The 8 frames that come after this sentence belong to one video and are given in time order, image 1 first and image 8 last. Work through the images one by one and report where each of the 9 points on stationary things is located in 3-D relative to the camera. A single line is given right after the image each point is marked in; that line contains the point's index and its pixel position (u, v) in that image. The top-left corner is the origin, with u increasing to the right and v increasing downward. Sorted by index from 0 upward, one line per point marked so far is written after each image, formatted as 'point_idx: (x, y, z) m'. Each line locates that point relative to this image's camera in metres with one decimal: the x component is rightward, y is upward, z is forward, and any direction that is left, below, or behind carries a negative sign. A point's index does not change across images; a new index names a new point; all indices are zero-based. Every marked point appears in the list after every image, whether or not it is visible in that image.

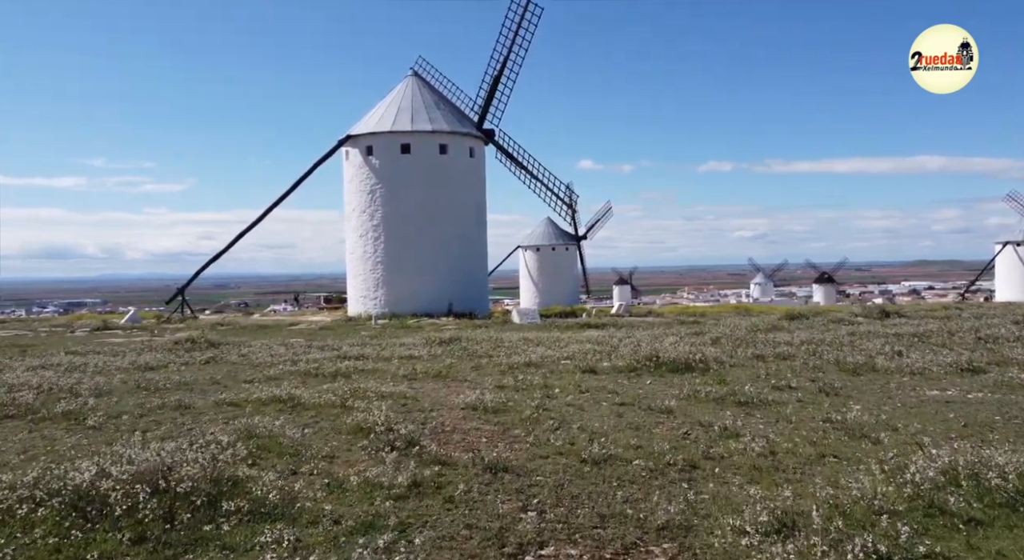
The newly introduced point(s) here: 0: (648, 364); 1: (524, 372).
0: (+2.4, -1.5, +15.3) m
1: (+0.2, -1.6, +15.1) m
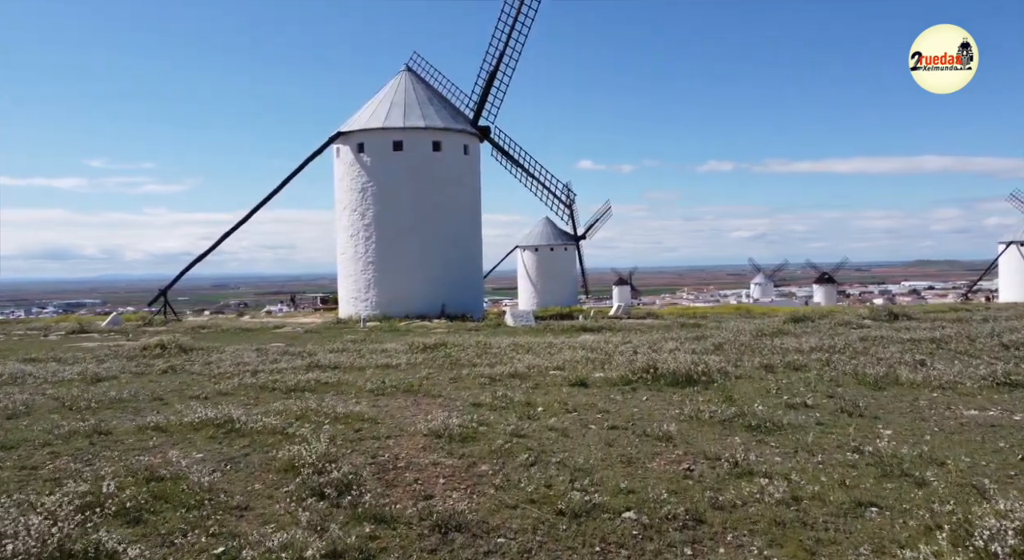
0: (+2.1, -1.5, +13.8) m
1: (-0.1, -1.6, +13.5) m
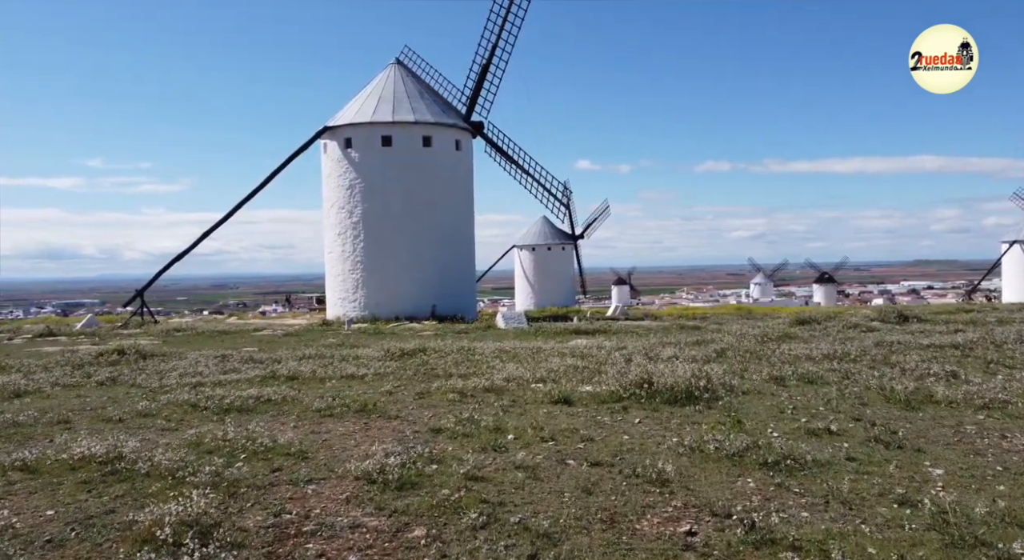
0: (+1.7, -1.5, +11.9) m
1: (-0.4, -1.7, +11.7) m
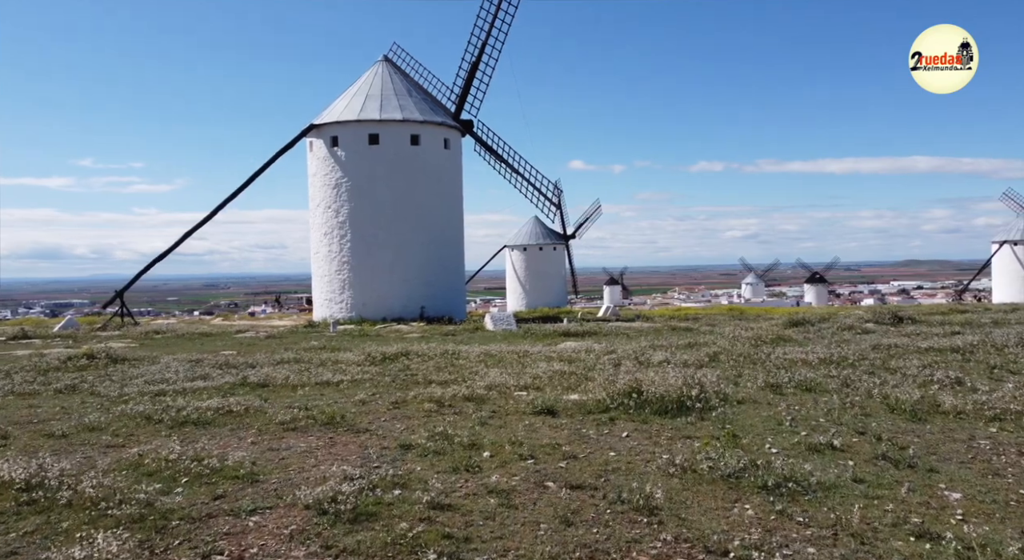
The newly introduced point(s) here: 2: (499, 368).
0: (+1.5, -1.6, +11.2) m
1: (-0.7, -1.7, +11.0) m
2: (-0.3, -1.8, +17.5) m
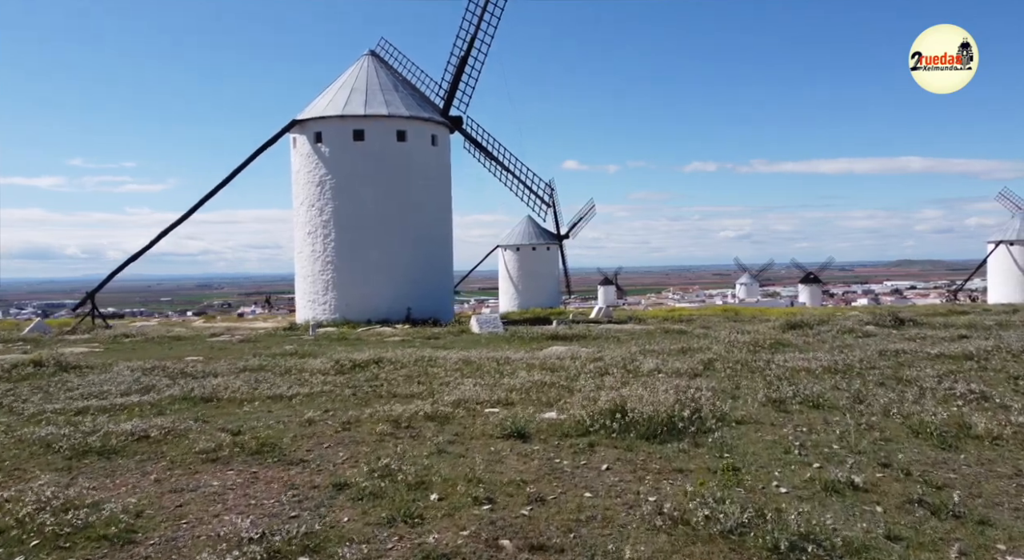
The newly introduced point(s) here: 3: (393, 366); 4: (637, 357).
0: (+1.1, -1.6, +9.7) m
1: (-1.1, -1.7, +9.5) m
2: (-0.7, -1.8, +16.0) m
3: (-2.6, -1.9, +18.7) m
4: (+2.8, -1.7, +19.5) m
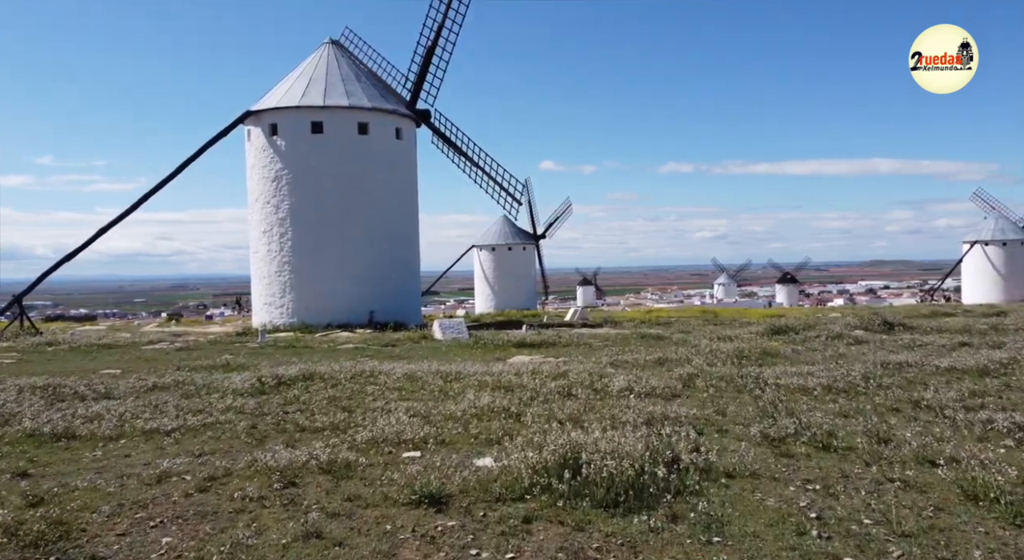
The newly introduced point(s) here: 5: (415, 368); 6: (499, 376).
0: (+0.4, -1.7, +7.2) m
1: (-1.8, -1.8, +6.9) m
2: (-1.5, -1.9, +13.4) m
3: (-3.5, -1.9, +16.1) m
4: (+1.8, -1.8, +17.0) m
5: (-2.1, -1.9, +18.9) m
6: (-0.2, -1.9, +16.9) m
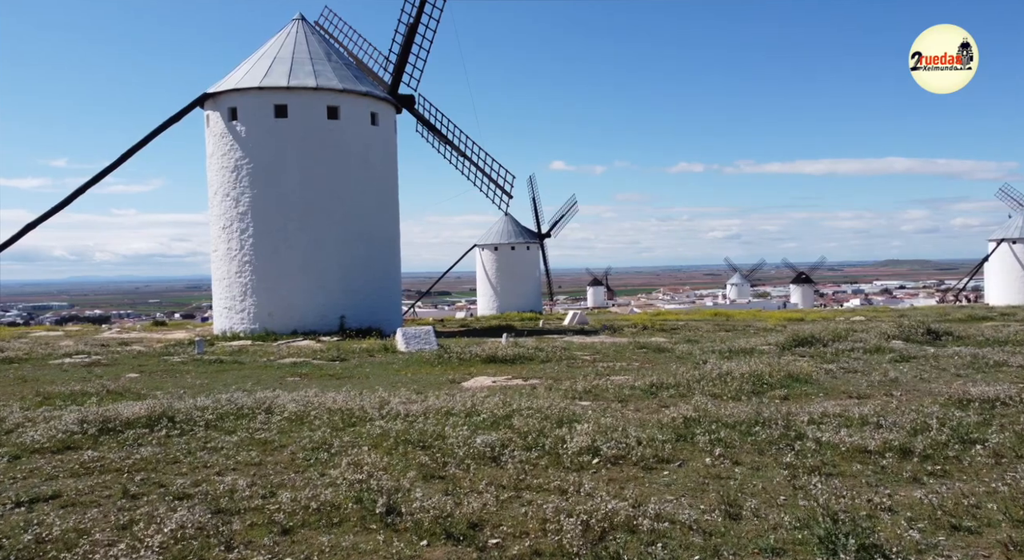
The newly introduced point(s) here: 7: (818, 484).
0: (-0.8, -1.7, +2.2) m
1: (-3.0, -1.8, +1.9) m
2: (-2.6, -1.9, +8.4) m
3: (-4.6, -2.0, +11.2) m
4: (+0.8, -1.8, +12.0) m
5: (-3.1, -2.0, +14.0) m
6: (-1.3, -1.9, +11.9) m
7: (+2.7, -1.8, +7.8) m
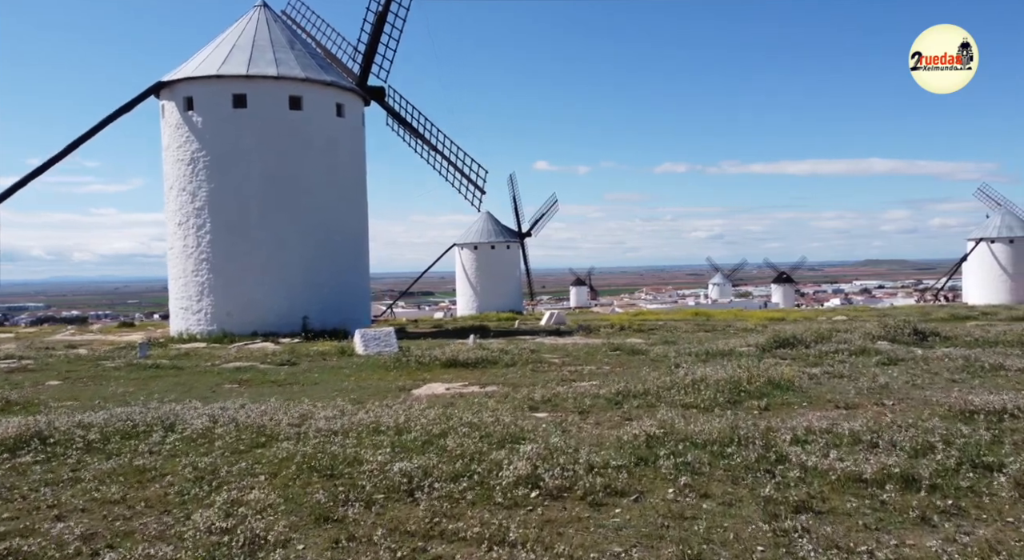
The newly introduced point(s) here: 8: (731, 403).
0: (-1.4, -1.6, +0.5) m
1: (-3.5, -1.8, +0.2) m
2: (-3.3, -1.9, +6.7) m
3: (-5.3, -1.9, +9.4) m
4: (+0.1, -1.8, +10.3) m
5: (-3.9, -1.9, +12.2) m
6: (-2.0, -1.8, +10.2) m
7: (+2.1, -1.7, +6.2) m
8: (+3.2, -1.8, +12.5) m
